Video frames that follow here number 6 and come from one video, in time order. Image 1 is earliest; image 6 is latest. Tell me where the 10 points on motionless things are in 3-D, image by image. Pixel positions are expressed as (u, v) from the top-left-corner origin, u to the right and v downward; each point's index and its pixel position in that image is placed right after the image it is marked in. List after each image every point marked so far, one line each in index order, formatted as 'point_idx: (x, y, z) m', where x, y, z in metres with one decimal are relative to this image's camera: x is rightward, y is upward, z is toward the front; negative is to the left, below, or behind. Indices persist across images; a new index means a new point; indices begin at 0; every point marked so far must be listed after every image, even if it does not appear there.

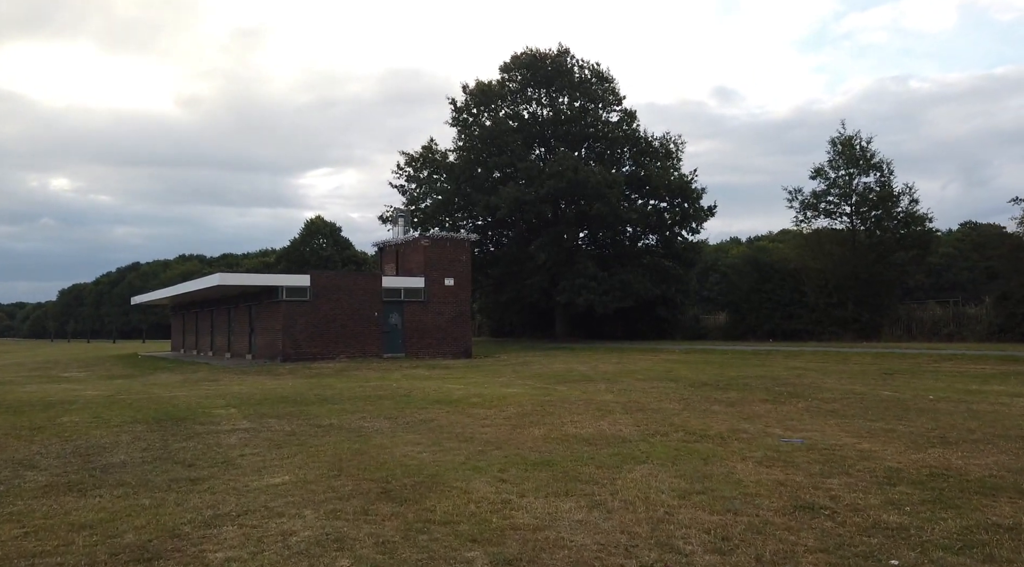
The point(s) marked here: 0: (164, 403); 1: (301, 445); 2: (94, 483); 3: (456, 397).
0: (-6.7, -2.3, +14.9) m
1: (-2.5, -1.9, +9.1) m
2: (-3.8, -1.8, +7.1) m
3: (-1.0, -2.1, +14.2) m
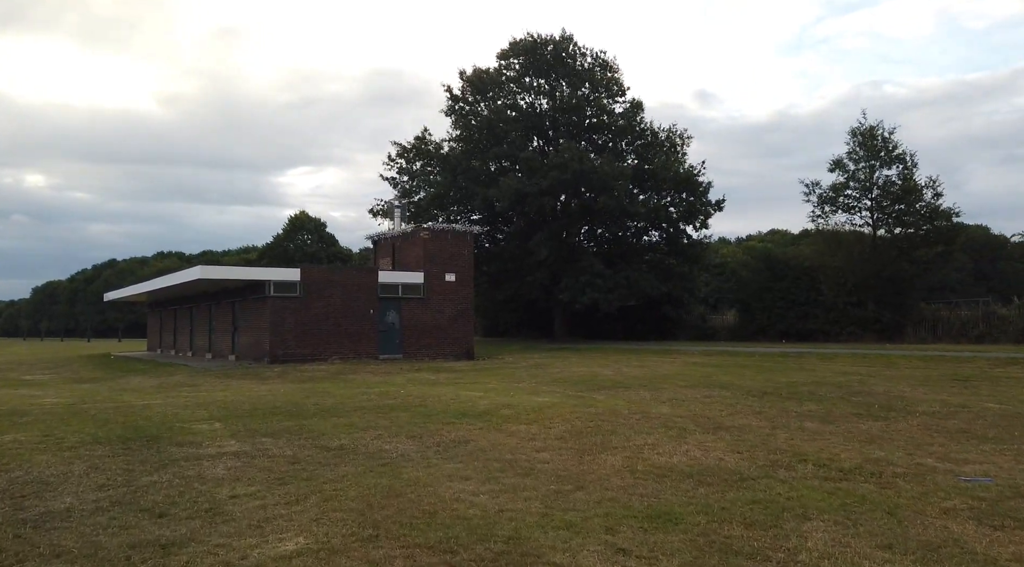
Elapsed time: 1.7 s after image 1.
0: (-6.2, -2.1, +12.6) m
1: (-1.8, -1.8, +6.9) m
2: (-3.1, -1.7, +4.9) m
3: (-0.4, -2.0, +12.1) m
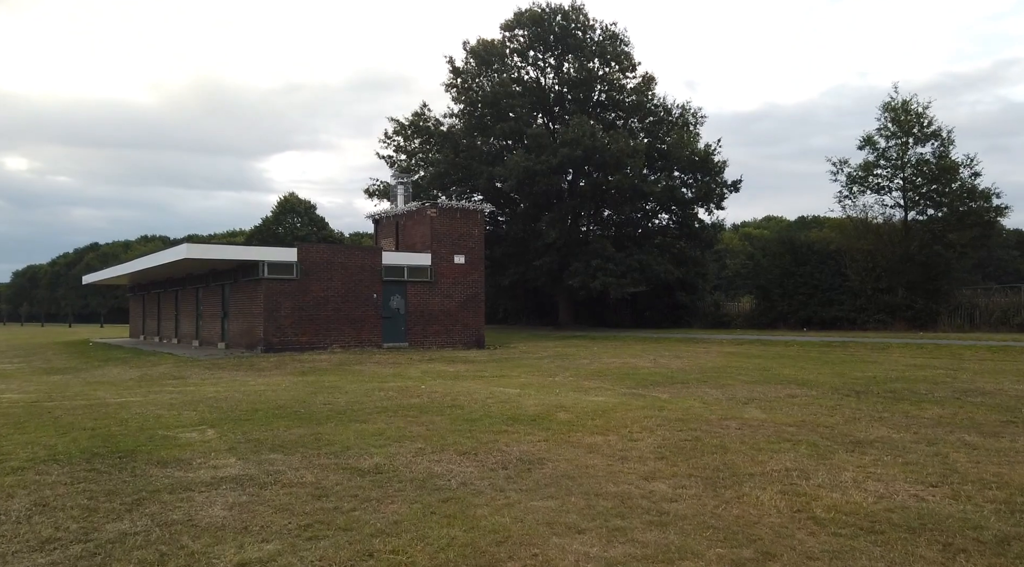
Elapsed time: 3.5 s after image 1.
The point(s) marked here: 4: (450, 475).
0: (-5.4, -1.8, +10.4) m
1: (-1.0, -1.5, +4.8) m
2: (-2.3, -1.5, +2.7) m
3: (+0.3, -1.7, +9.9) m
4: (-0.5, -1.6, +6.5) m
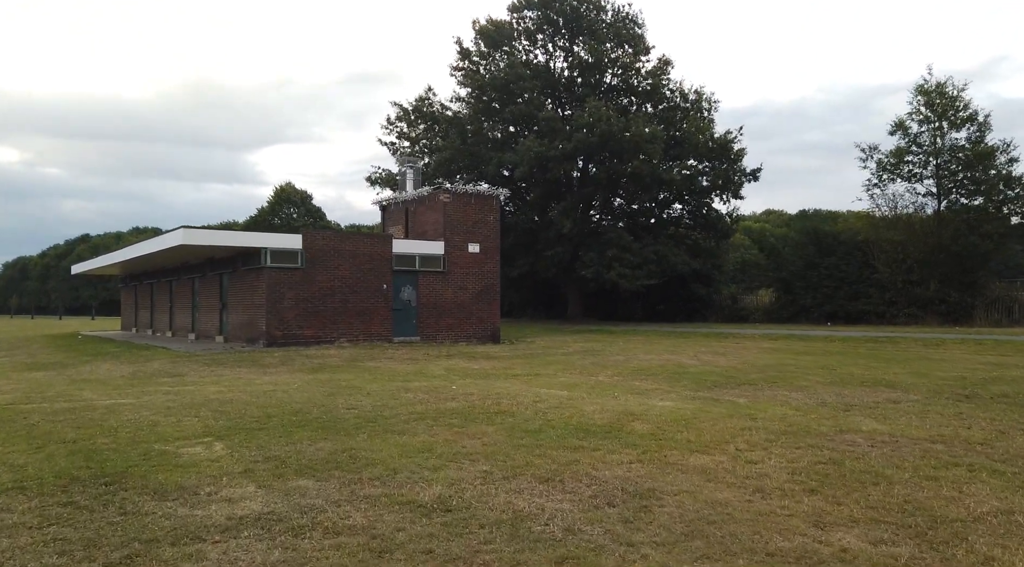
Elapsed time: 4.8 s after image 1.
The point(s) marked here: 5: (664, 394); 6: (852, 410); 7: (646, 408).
0: (-4.7, -1.6, +8.7) m
1: (-0.2, -1.4, +3.1) m
2: (-1.5, -1.4, +1.1) m
3: (+1.0, -1.5, +8.3) m
4: (+0.2, -1.5, +4.9) m
5: (+2.1, -1.5, +10.7) m
6: (+4.0, -1.5, +9.0) m
7: (+1.6, -1.5, +9.4) m
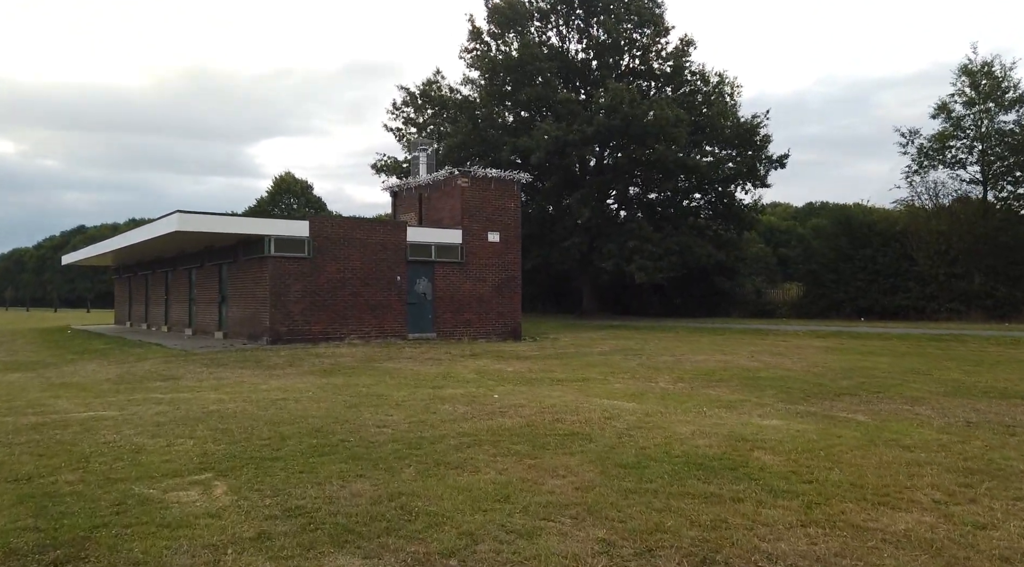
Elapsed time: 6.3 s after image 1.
0: (-4.0, -1.5, +6.9) m
1: (+0.5, -1.4, +1.3) m
2: (-0.8, -1.4, -0.8) m
3: (+1.7, -1.4, +6.5) m
4: (+0.9, -1.4, +3.1) m
5: (+2.8, -1.4, +8.8) m
6: (+4.7, -1.4, +7.2) m
7: (+2.3, -1.4, +7.5) m
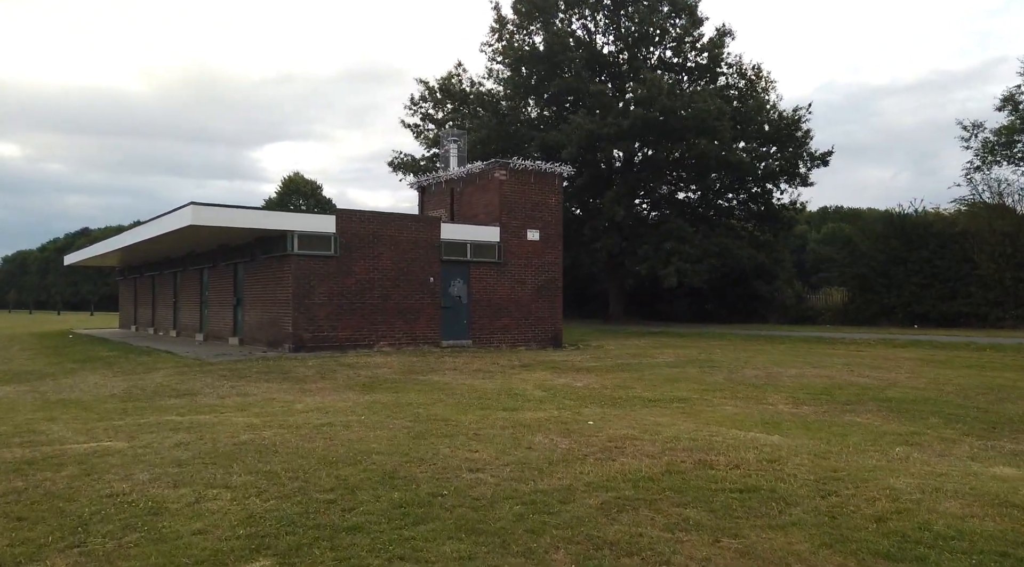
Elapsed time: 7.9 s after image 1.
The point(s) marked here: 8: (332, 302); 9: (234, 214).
0: (-2.9, -1.5, +4.9) m
1: (+1.5, -1.3, -0.7) m
2: (+0.3, -1.3, -2.8) m
3: (+2.8, -1.4, +4.5) m
4: (+2.0, -1.4, +1.1) m
5: (+3.9, -1.4, +6.8) m
6: (+5.8, -1.4, +5.2) m
7: (+3.4, -1.4, +5.5) m
8: (-4.1, -0.4, +17.7) m
9: (-6.0, +1.5, +16.6) m
